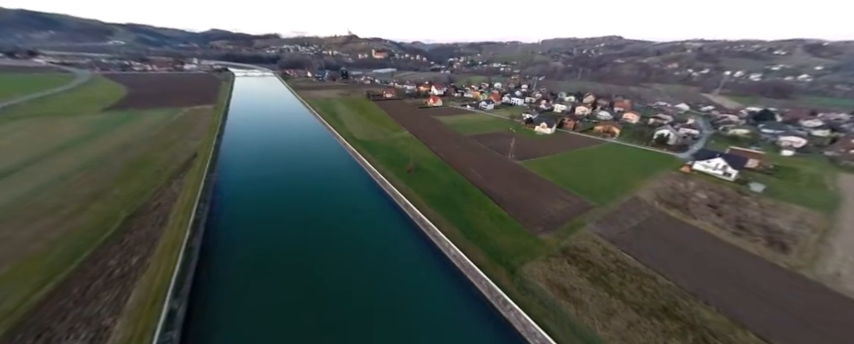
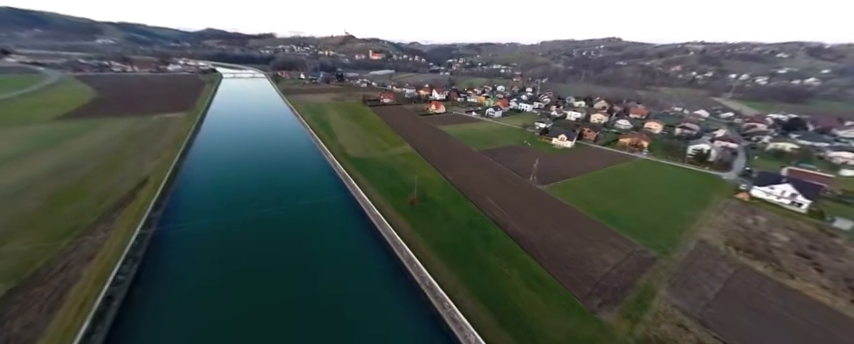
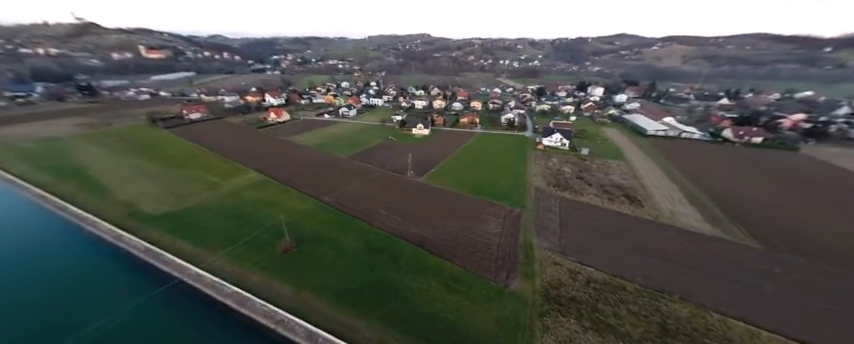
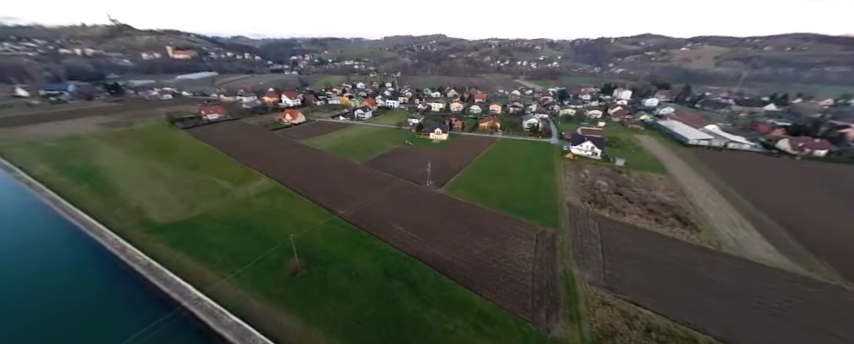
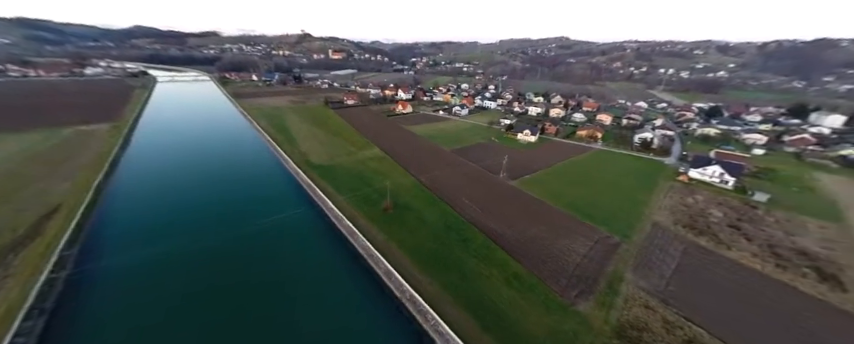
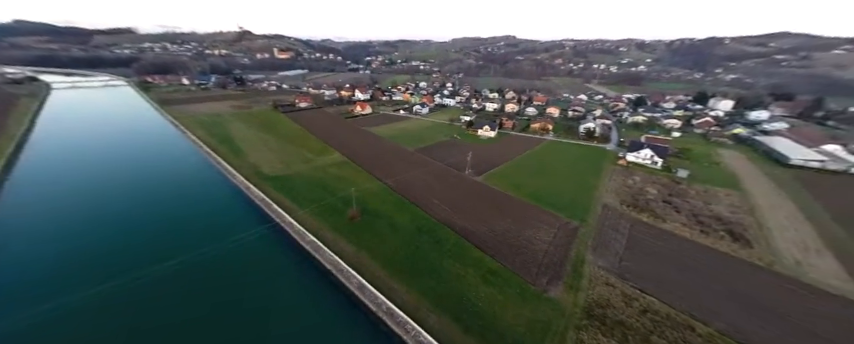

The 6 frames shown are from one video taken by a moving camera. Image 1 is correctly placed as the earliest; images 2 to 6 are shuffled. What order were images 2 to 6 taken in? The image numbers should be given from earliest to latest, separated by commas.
2, 5, 6, 3, 4
